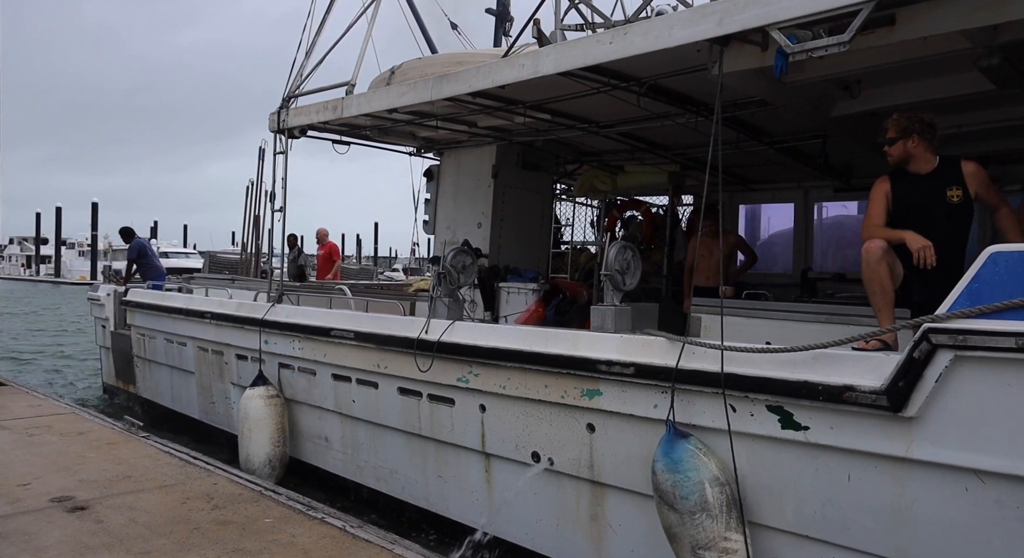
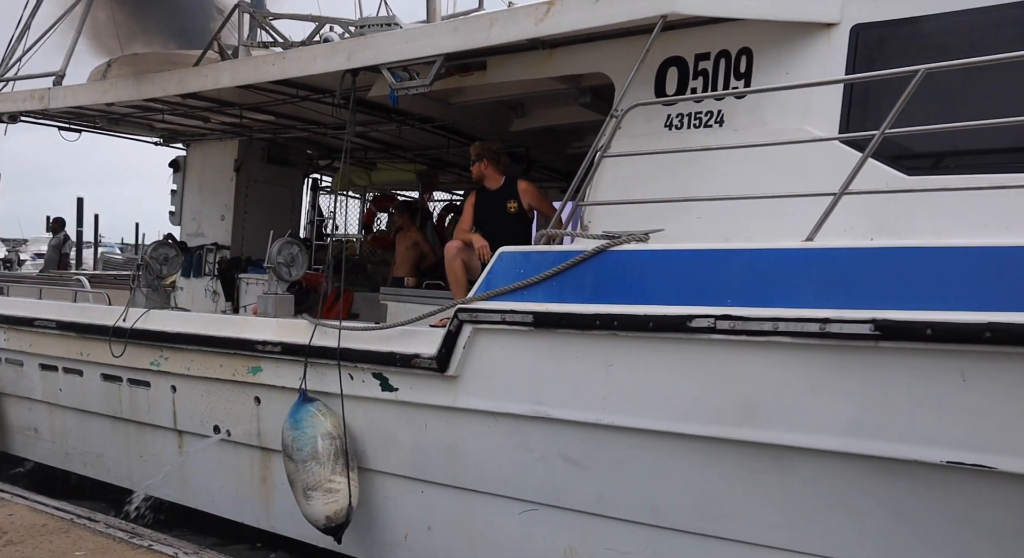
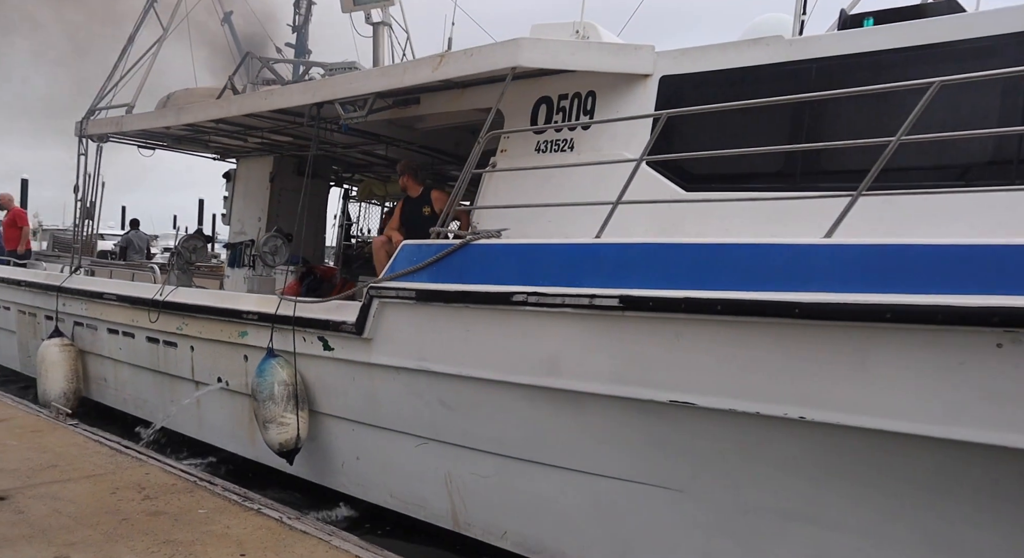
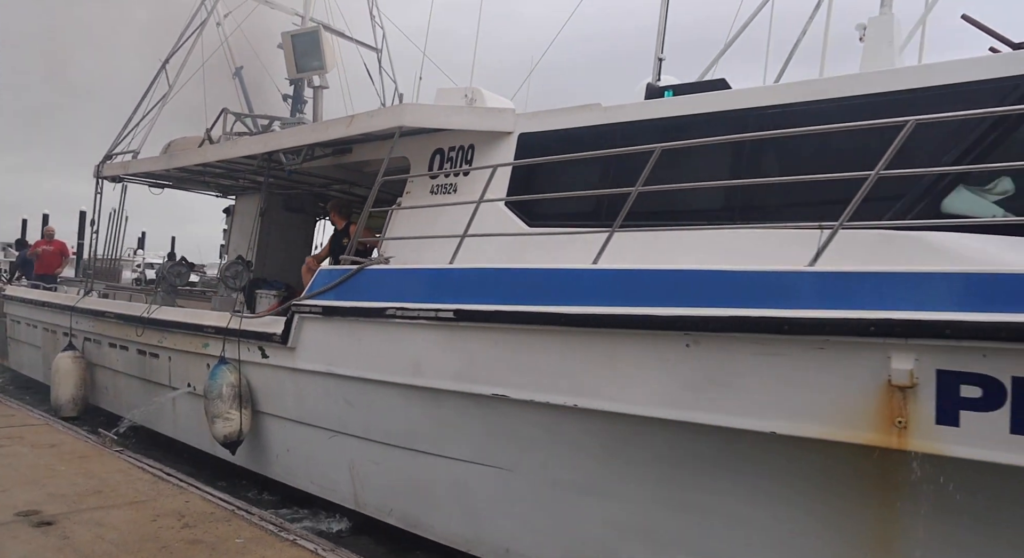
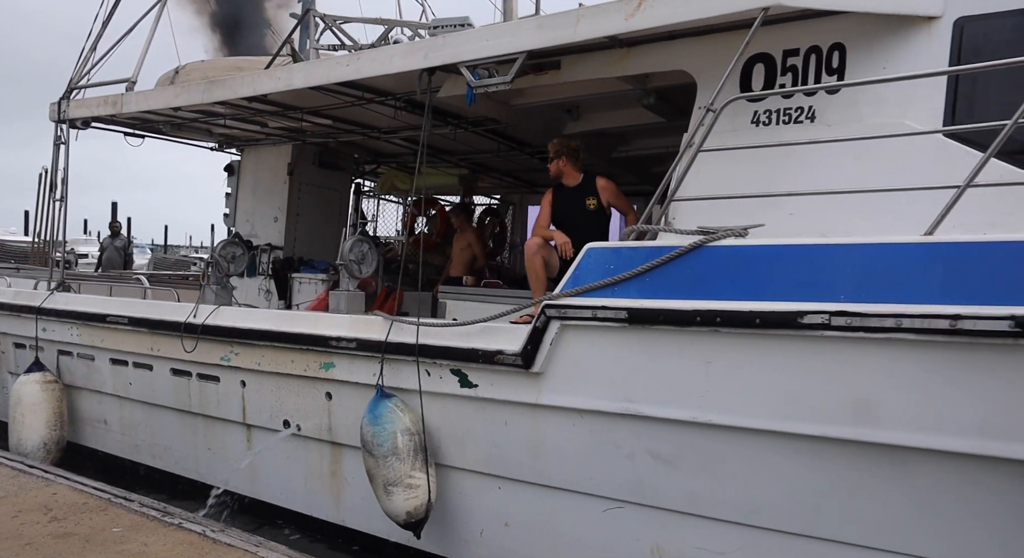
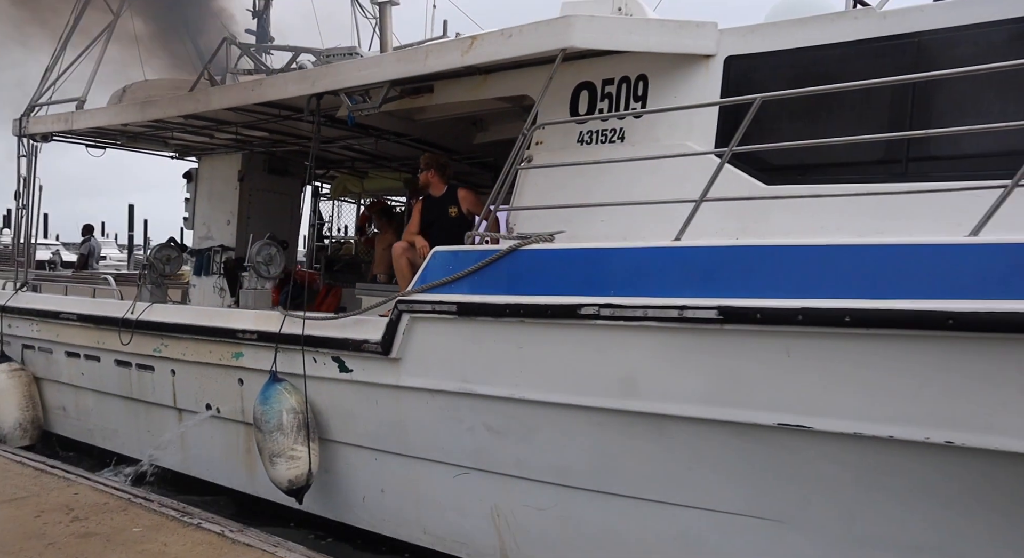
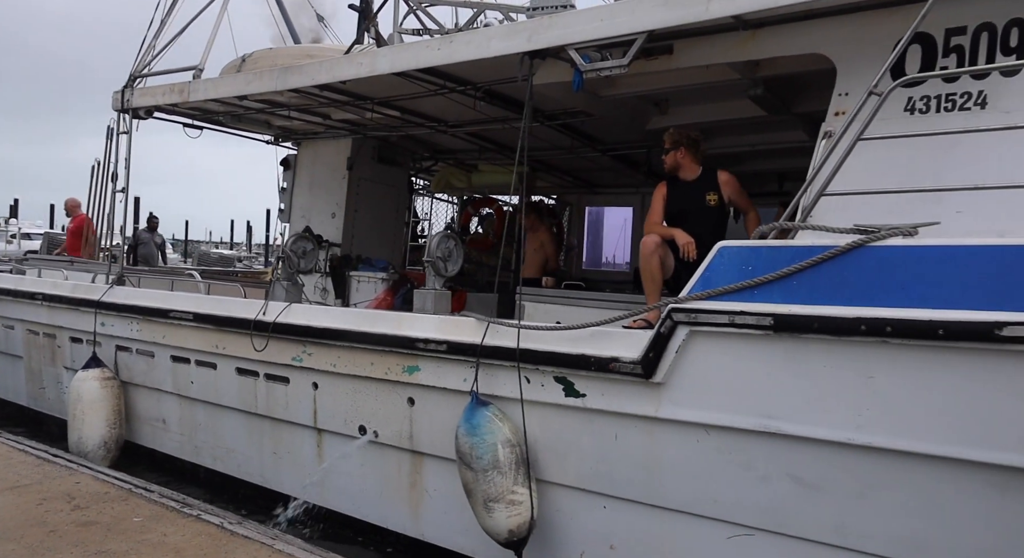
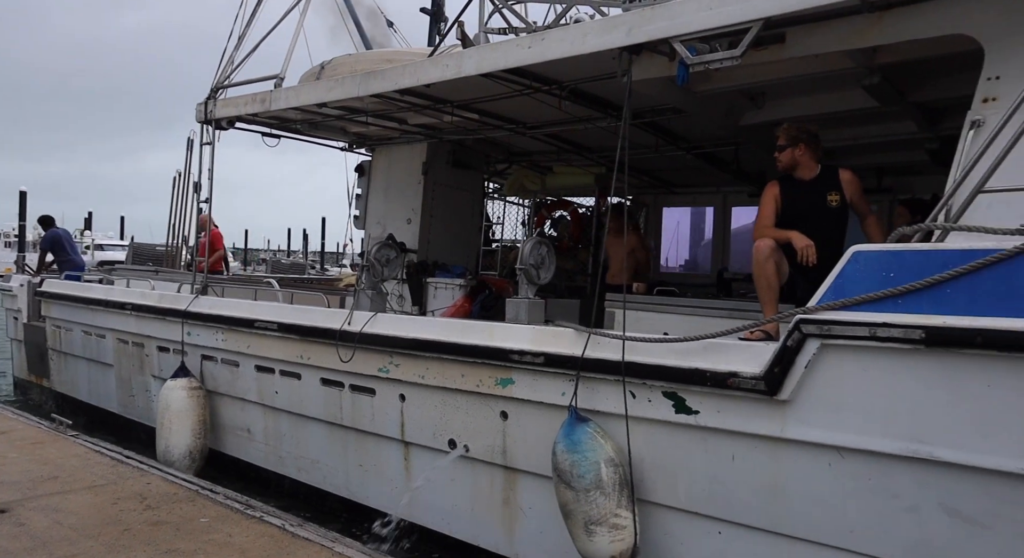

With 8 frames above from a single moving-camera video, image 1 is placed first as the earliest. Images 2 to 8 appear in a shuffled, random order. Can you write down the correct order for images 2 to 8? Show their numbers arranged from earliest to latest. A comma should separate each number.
8, 7, 5, 2, 6, 3, 4
